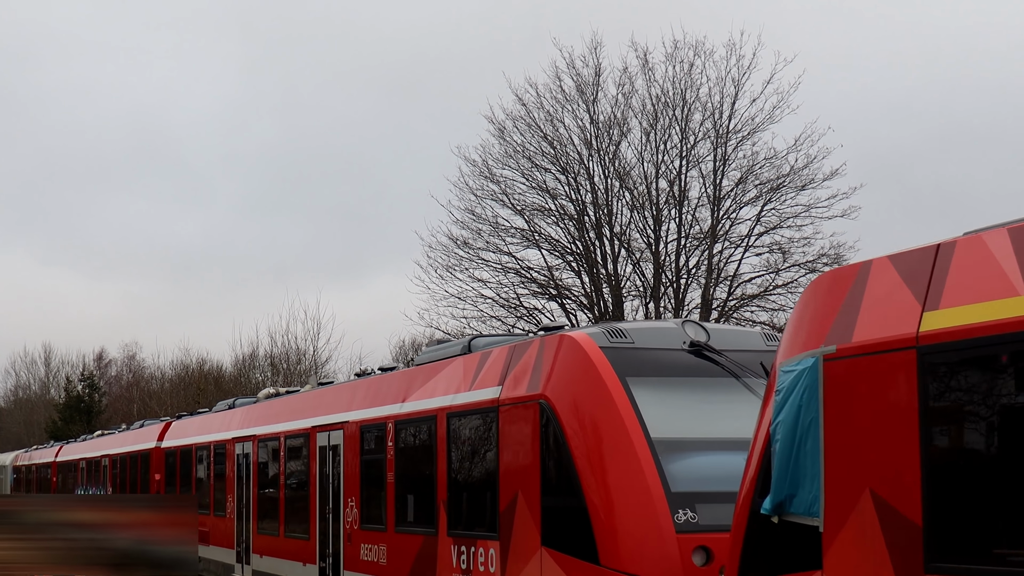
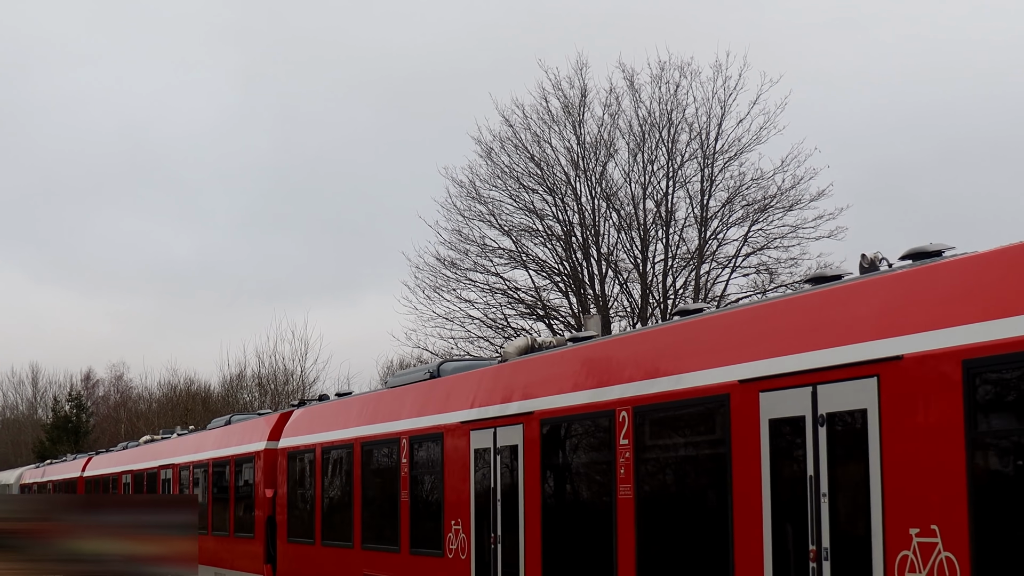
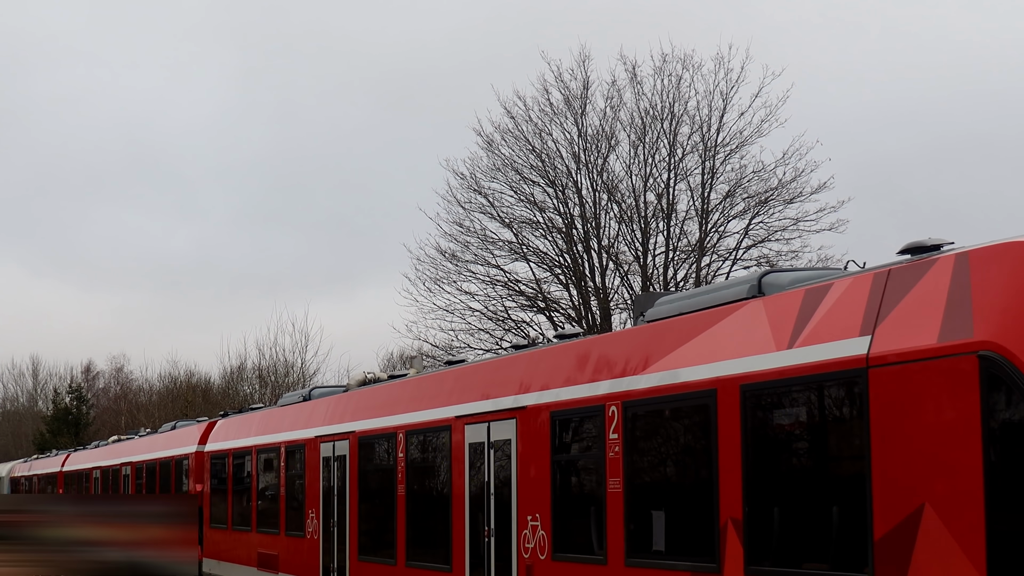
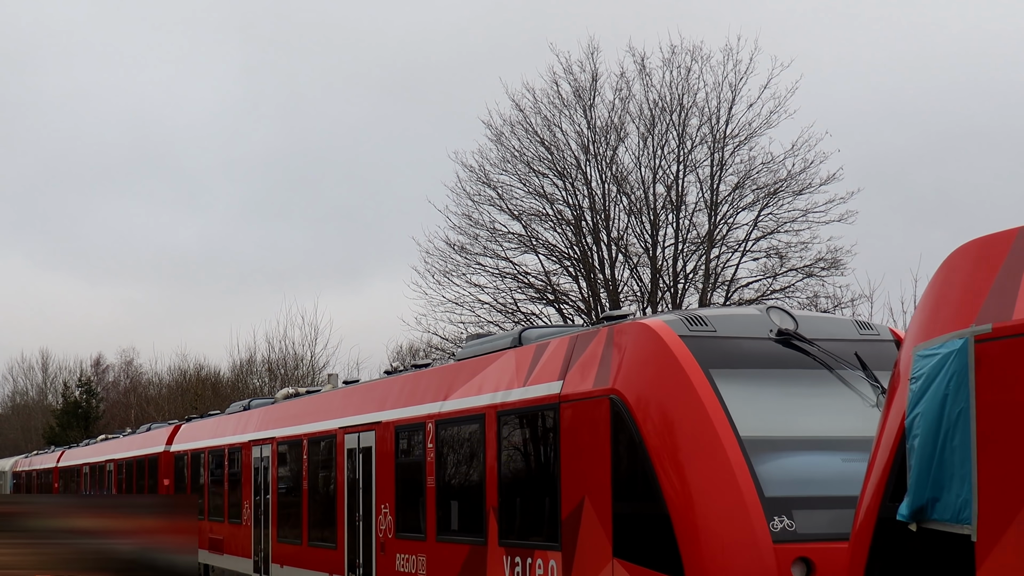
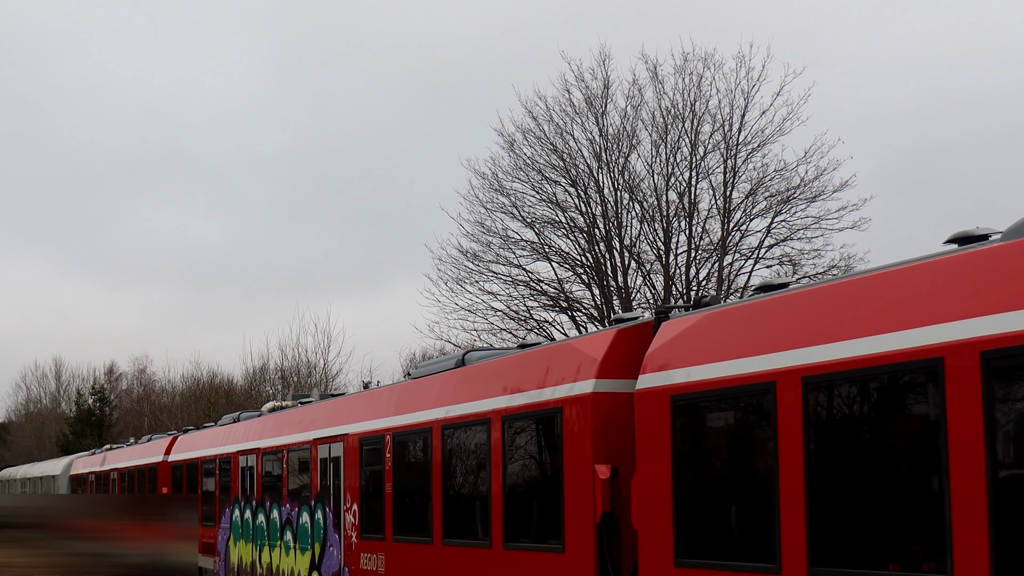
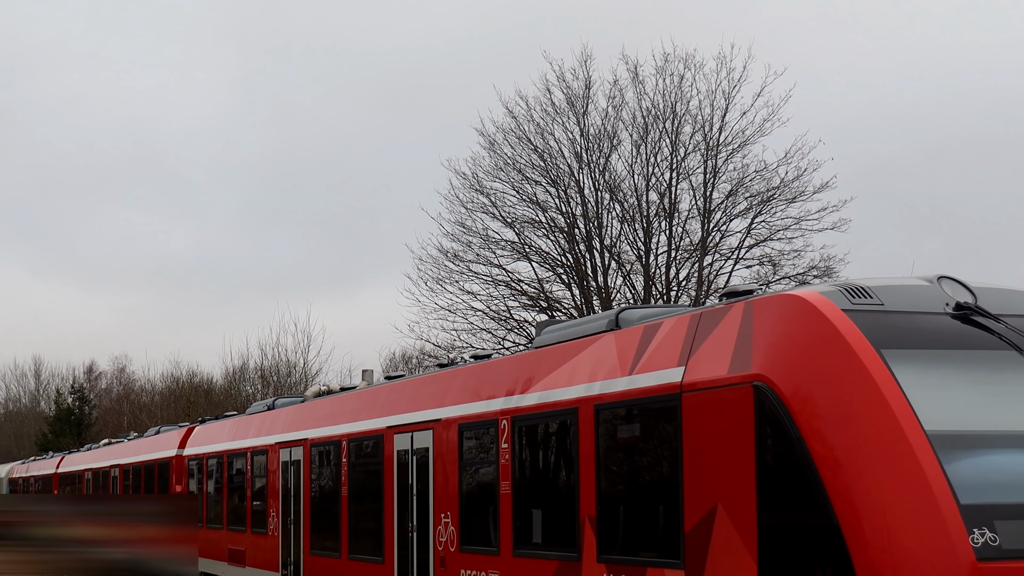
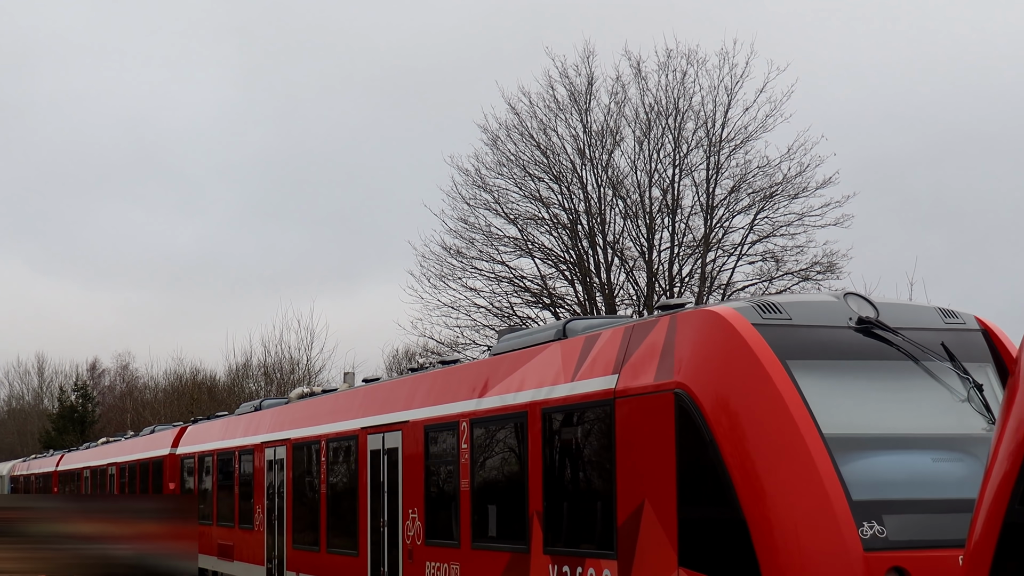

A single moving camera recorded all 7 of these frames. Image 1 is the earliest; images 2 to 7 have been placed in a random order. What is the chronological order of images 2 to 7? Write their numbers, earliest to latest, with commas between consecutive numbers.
4, 7, 6, 3, 2, 5
